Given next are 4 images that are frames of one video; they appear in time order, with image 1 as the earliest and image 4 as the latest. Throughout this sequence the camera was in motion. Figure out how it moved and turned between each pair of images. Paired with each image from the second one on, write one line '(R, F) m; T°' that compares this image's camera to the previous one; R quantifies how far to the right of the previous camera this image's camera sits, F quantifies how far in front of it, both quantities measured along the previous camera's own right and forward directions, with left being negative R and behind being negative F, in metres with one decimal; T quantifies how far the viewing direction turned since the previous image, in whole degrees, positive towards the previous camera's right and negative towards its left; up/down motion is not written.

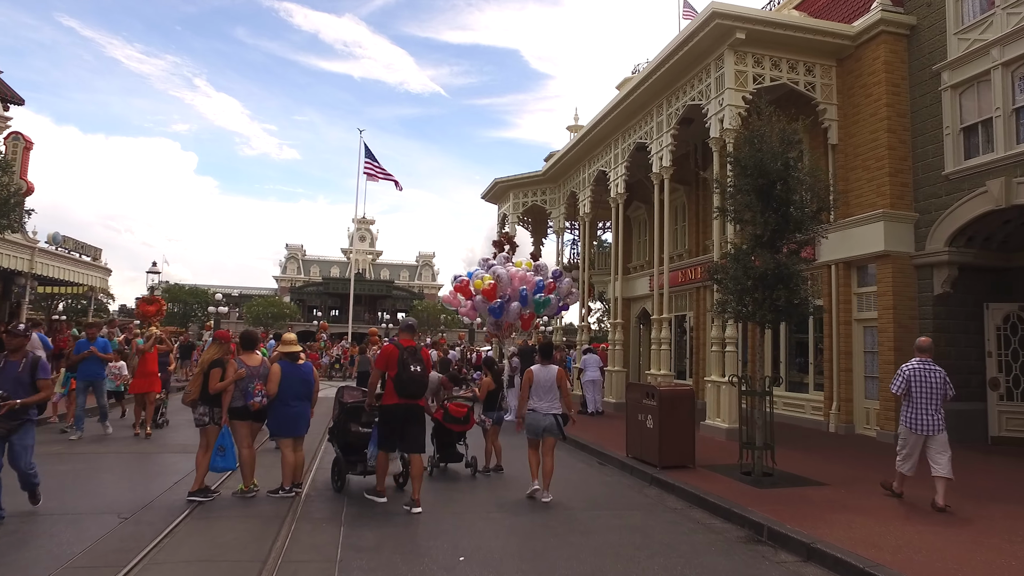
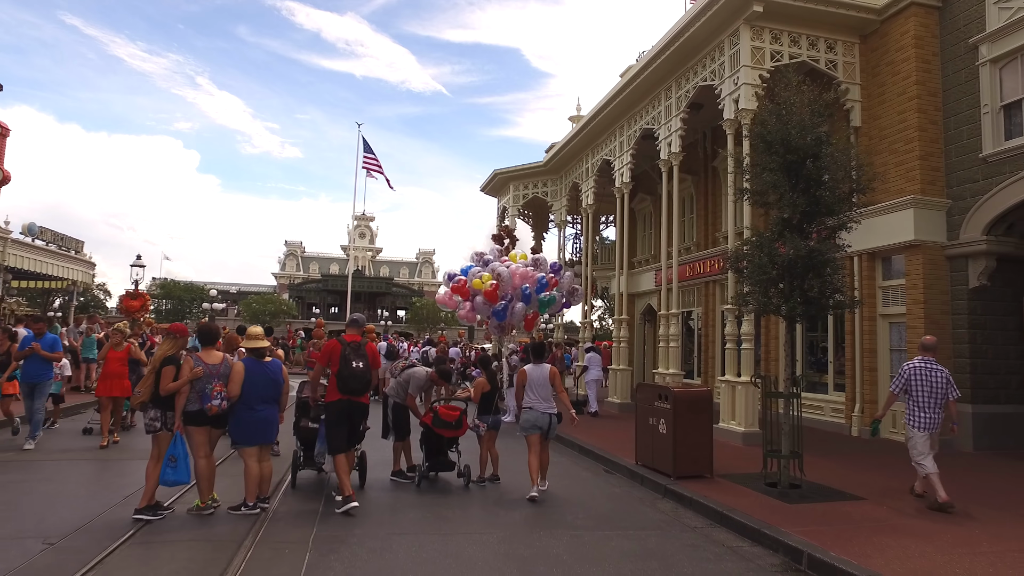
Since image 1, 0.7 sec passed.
(0.0, +0.8) m; 0°
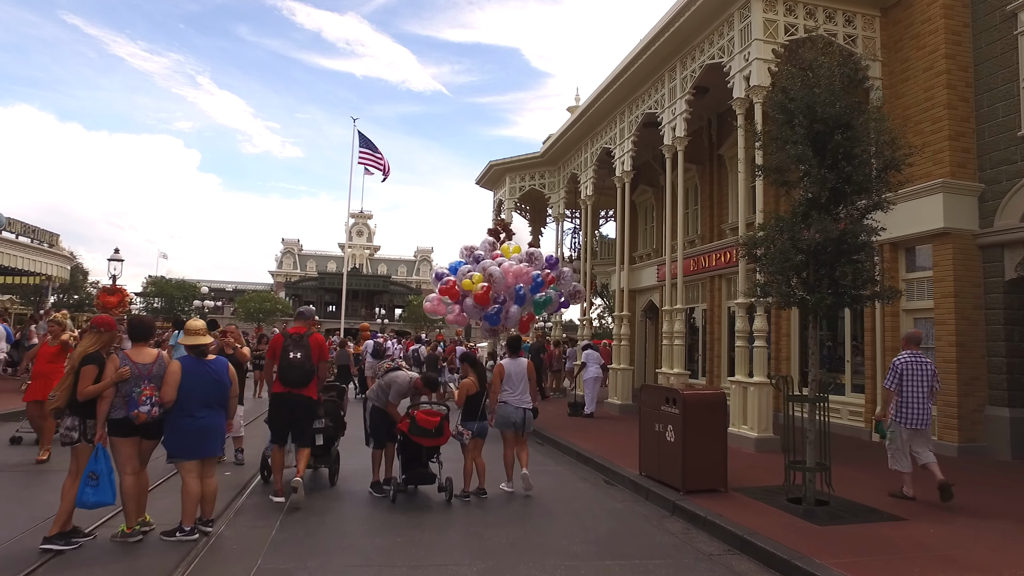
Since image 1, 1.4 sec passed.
(+0.1, +0.8) m; 0°
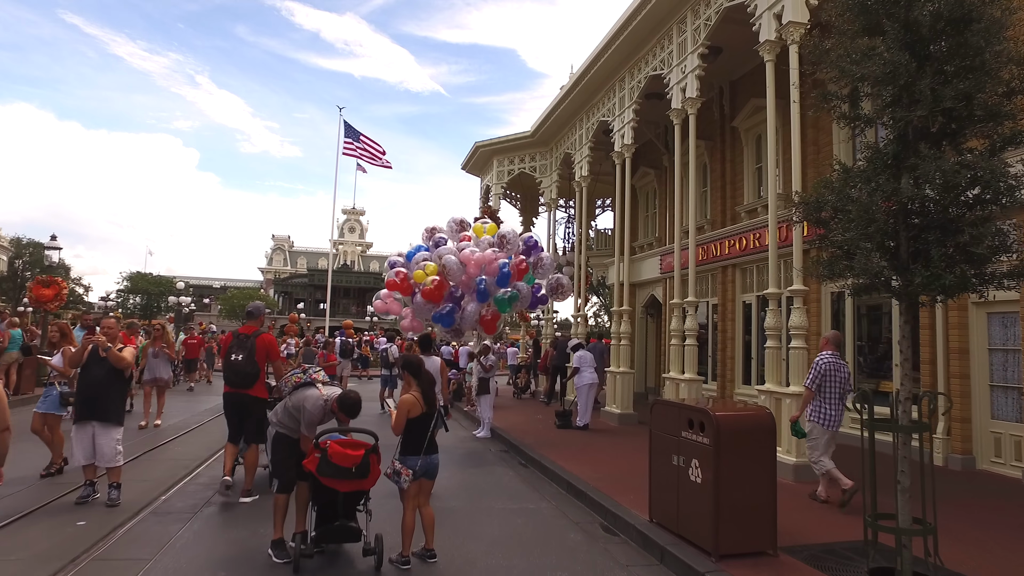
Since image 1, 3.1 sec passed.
(+0.2, +1.9) m; 0°
